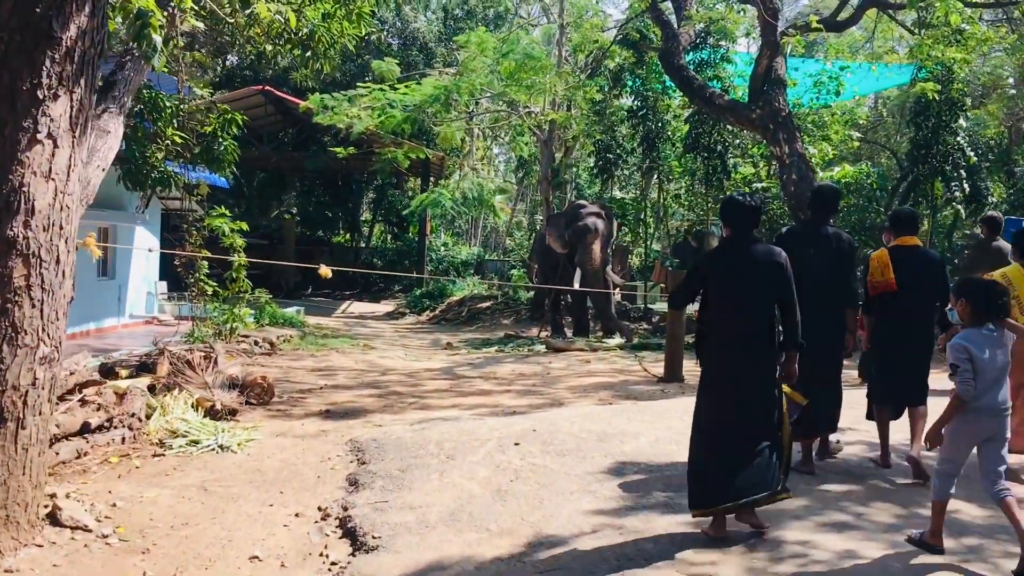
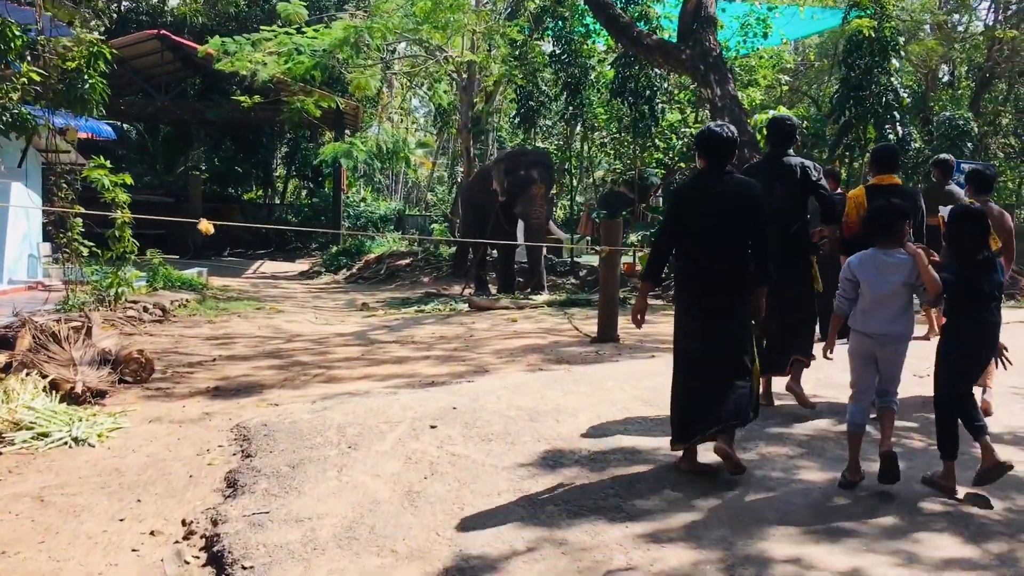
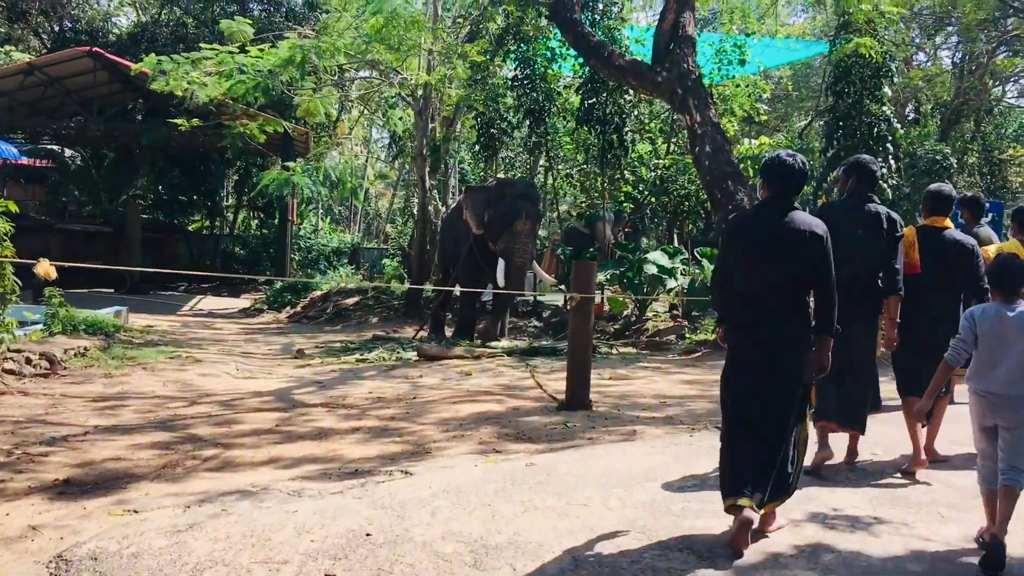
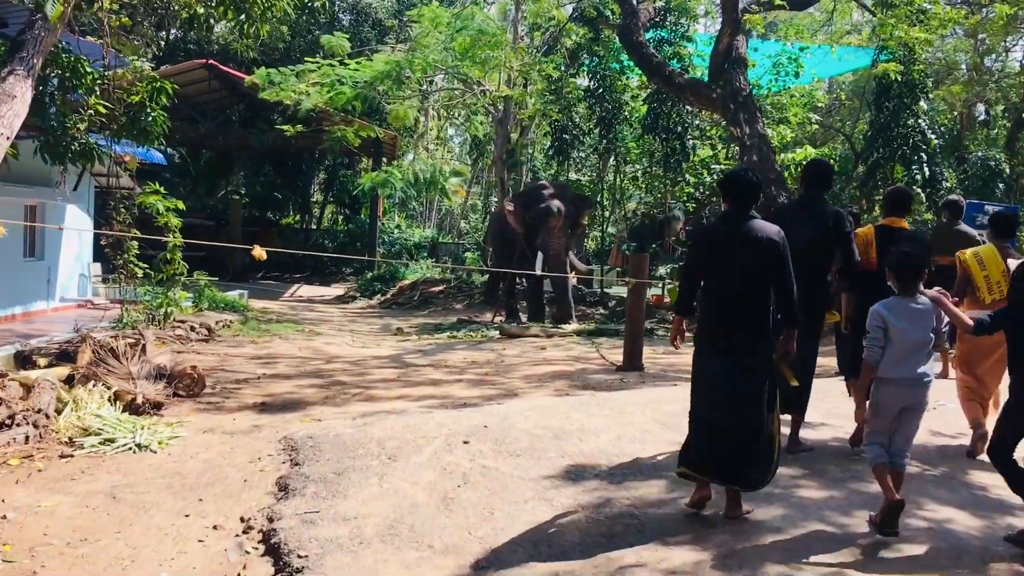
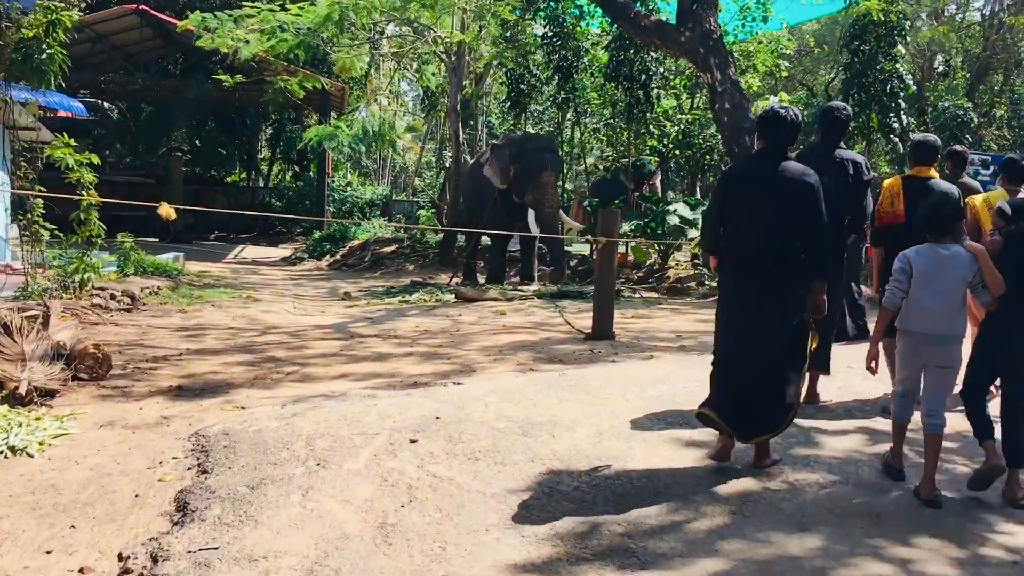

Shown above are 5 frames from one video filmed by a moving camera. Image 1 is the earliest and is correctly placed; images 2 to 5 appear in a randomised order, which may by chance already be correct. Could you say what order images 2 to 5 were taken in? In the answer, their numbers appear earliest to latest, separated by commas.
4, 2, 5, 3
